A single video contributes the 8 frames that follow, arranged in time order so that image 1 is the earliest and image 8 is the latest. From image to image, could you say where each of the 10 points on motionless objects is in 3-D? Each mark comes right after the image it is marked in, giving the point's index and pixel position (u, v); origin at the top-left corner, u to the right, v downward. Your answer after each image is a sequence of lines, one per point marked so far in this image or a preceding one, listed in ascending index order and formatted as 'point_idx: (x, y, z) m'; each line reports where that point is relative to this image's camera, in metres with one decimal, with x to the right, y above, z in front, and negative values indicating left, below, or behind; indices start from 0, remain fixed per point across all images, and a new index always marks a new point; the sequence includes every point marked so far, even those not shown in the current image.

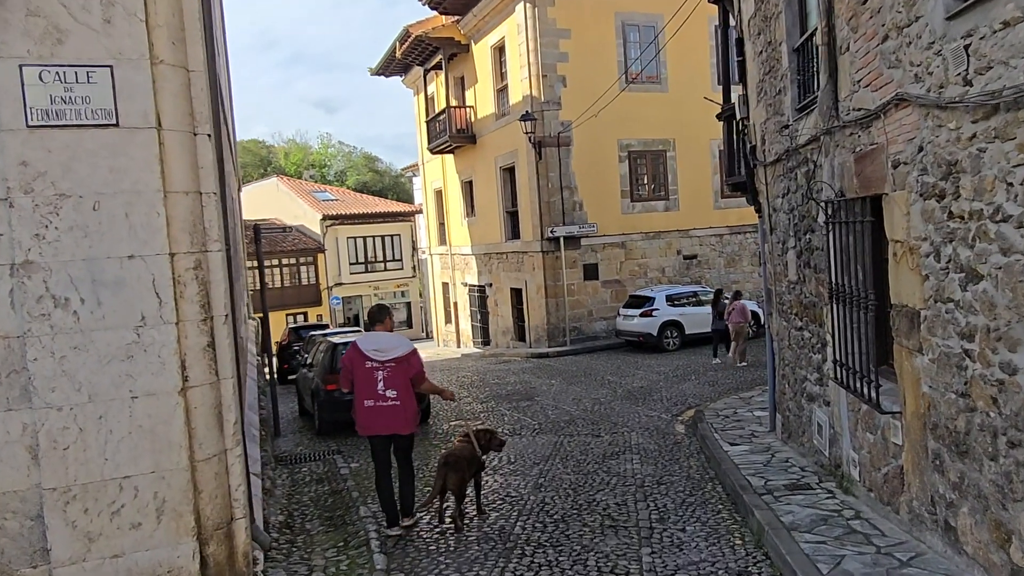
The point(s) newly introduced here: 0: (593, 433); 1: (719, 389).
0: (+1.0, -1.8, +8.8) m
1: (+3.3, -1.6, +11.3) m
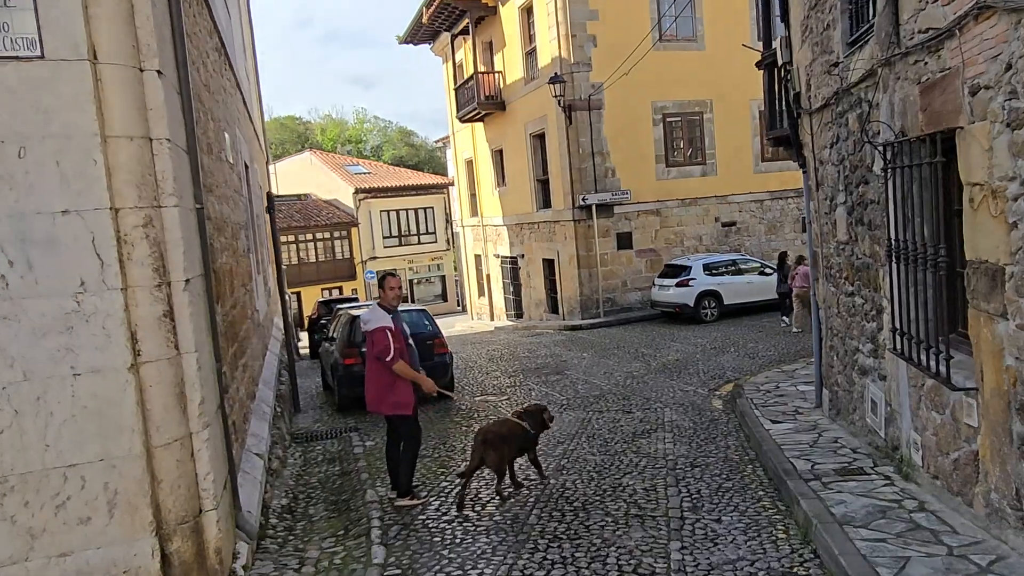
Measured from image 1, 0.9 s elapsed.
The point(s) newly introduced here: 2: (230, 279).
0: (+1.3, -1.4, +8.3) m
1: (+3.7, -1.1, +10.6) m
2: (-2.5, +0.1, +6.5) m
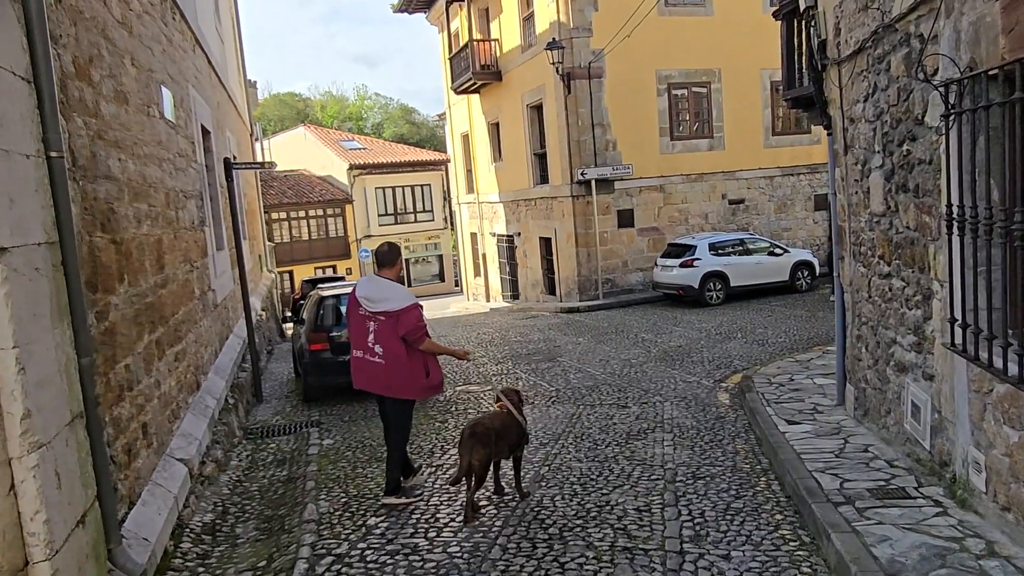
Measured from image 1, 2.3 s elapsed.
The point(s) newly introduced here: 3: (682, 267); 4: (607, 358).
0: (+1.1, -1.2, +7.4) m
1: (+3.5, -0.8, +9.7) m
2: (-2.7, +0.3, +5.5) m
3: (+3.3, +0.4, +13.9) m
4: (+1.3, -1.0, +10.0) m
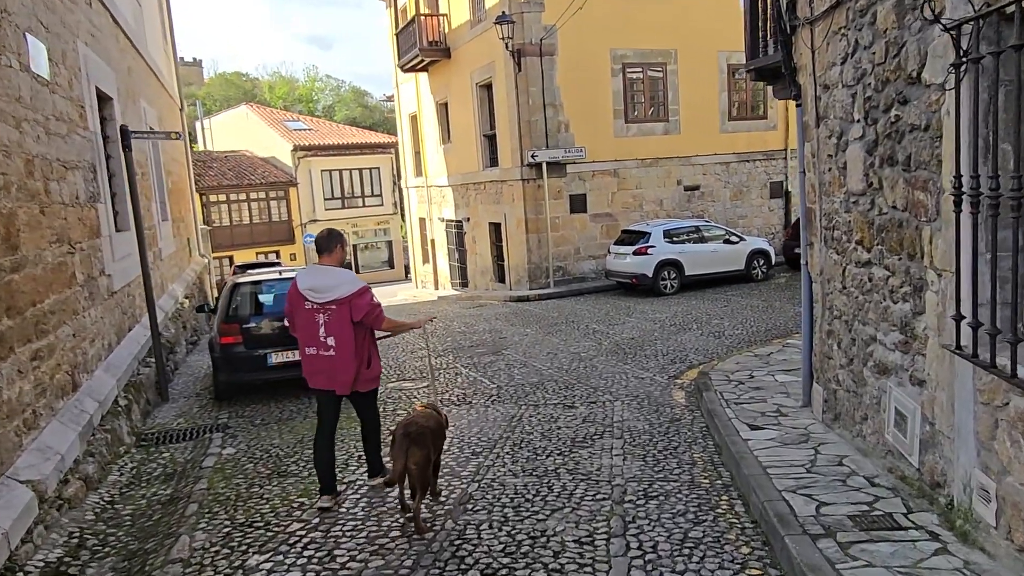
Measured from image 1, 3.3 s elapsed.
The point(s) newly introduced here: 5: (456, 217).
0: (+0.5, -1.1, +6.7) m
1: (+2.7, -0.7, +9.1) m
2: (-3.2, +0.4, +4.6) m
3: (+2.3, +0.6, +13.3) m
4: (+0.6, -0.8, +9.4) m
5: (-1.5, +1.9, +19.3) m
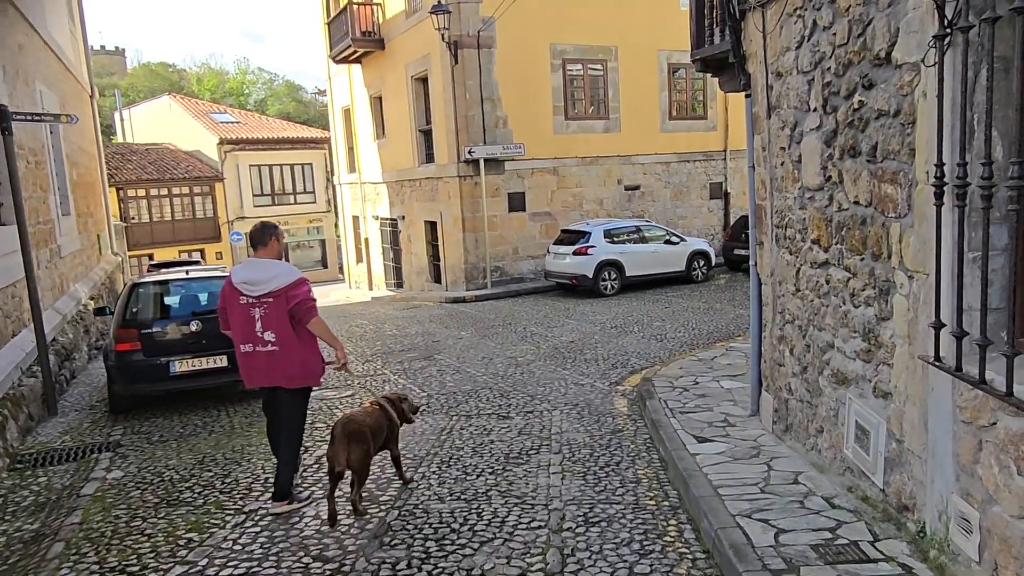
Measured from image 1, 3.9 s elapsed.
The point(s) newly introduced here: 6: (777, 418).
0: (-0.1, -1.1, +6.2) m
1: (+1.9, -0.7, +8.8) m
2: (-3.6, +0.4, +3.8) m
3: (+1.1, +0.6, +13.0) m
4: (-0.3, -0.8, +8.9) m
5: (-3.2, +1.9, +18.6) m
6: (+1.8, -0.9, +4.8) m
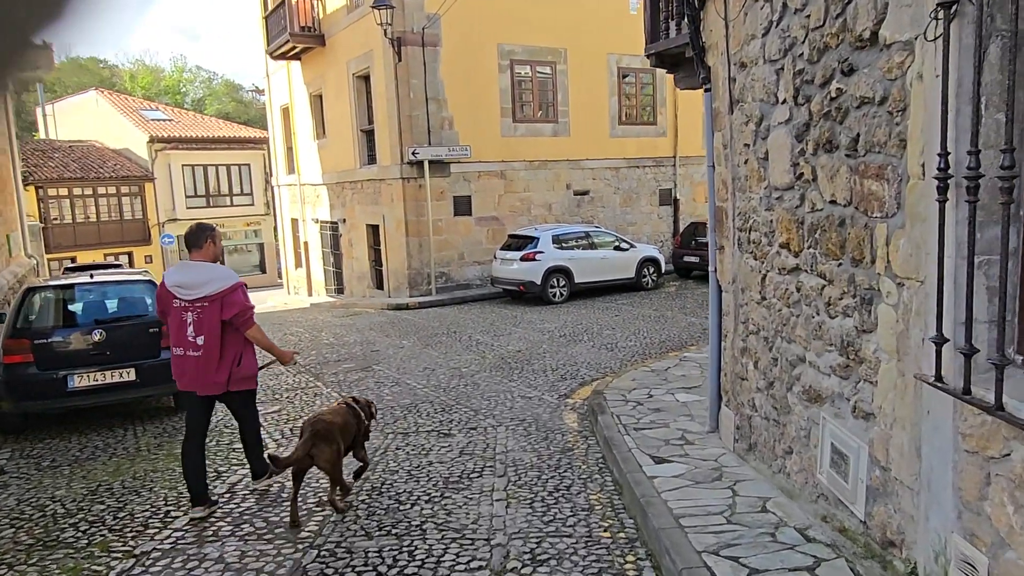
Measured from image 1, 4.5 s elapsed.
0: (-0.6, -1.2, +5.7) m
1: (+1.3, -0.8, +8.5) m
2: (-3.9, +0.3, +3.1) m
3: (+0.2, +0.5, +12.6) m
4: (-0.9, -0.9, +8.4) m
5: (-4.5, +1.8, +17.9) m
6: (+1.4, -0.9, +4.4) m
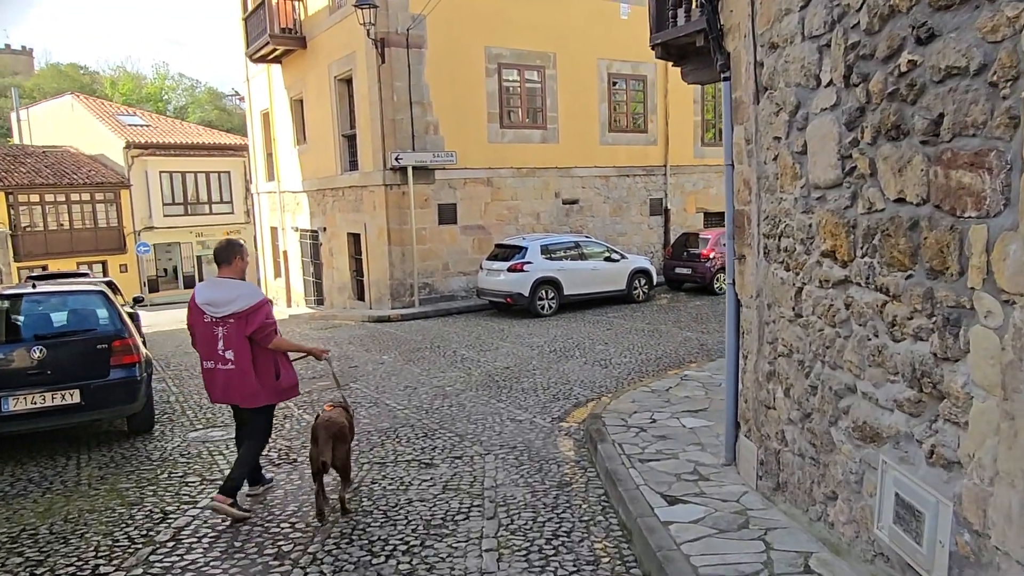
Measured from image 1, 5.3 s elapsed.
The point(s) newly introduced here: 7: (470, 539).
0: (-0.6, -1.2, +5.1) m
1: (+1.1, -0.9, +7.9) m
2: (-3.9, +0.3, +2.4) m
3: (0.0, +0.3, +12.0) m
4: (-1.1, -1.0, +7.7) m
5: (-4.9, +1.5, +17.2) m
6: (+1.4, -1.0, +3.9) m
7: (-0.2, -1.3, +3.7) m
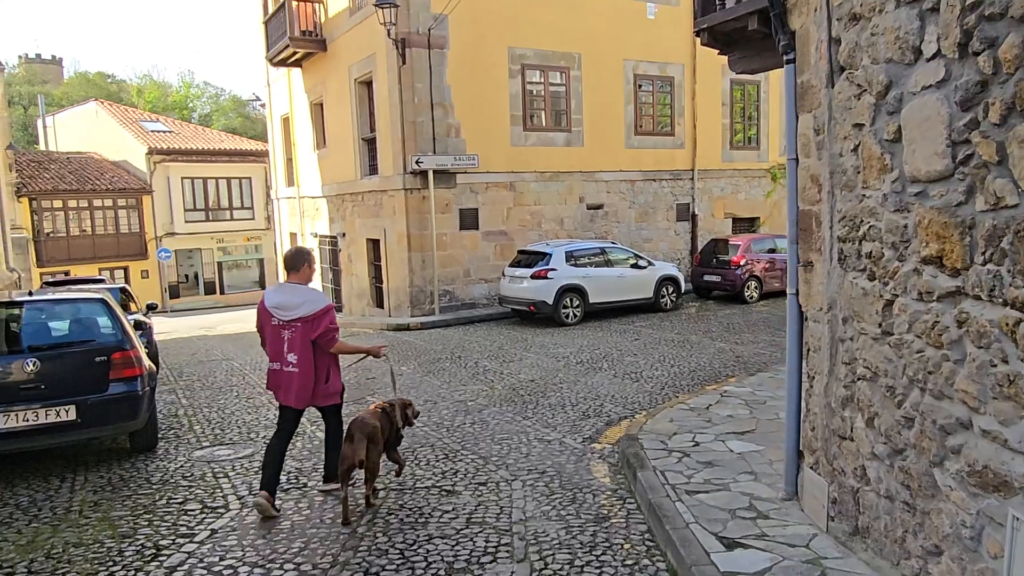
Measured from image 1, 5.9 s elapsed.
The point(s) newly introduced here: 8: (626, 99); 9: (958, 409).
0: (-0.4, -1.3, +4.6) m
1: (+1.4, -1.0, +7.4) m
2: (-3.8, +0.3, +2.0) m
3: (+0.4, +0.2, +11.5) m
4: (-0.8, -1.1, +7.3) m
5: (-4.3, +1.3, +16.9) m
6: (+1.5, -1.1, +3.3) m
7: (-0.1, -1.4, +3.3) m
8: (+2.4, +3.9, +14.9) m
9: (+1.5, -0.4, +2.5) m
